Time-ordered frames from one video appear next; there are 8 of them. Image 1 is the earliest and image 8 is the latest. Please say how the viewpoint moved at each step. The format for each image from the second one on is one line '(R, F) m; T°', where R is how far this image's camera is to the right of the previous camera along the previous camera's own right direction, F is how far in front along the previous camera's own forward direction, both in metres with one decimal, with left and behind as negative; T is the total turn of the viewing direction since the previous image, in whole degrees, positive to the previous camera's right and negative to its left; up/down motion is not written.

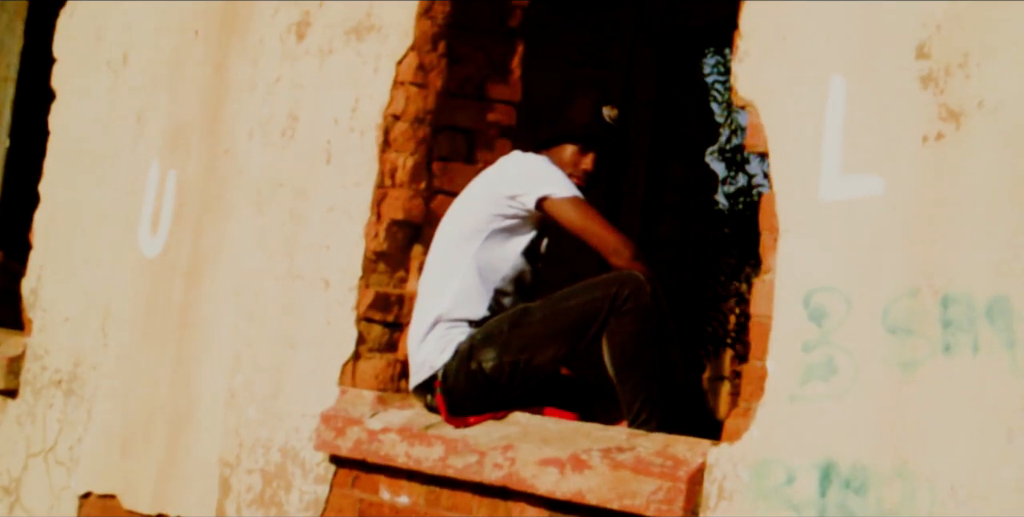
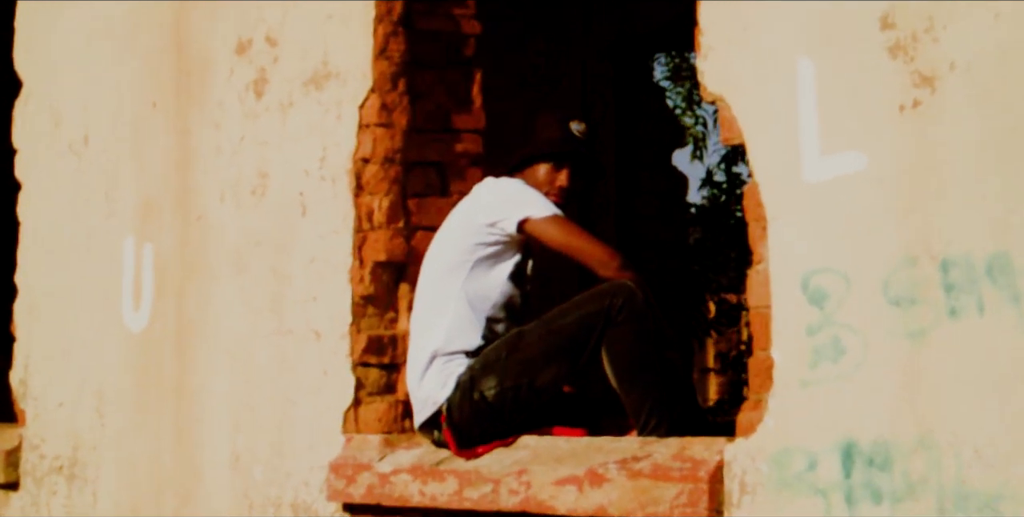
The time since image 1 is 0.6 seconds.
(-0.1, 0.0) m; +2°
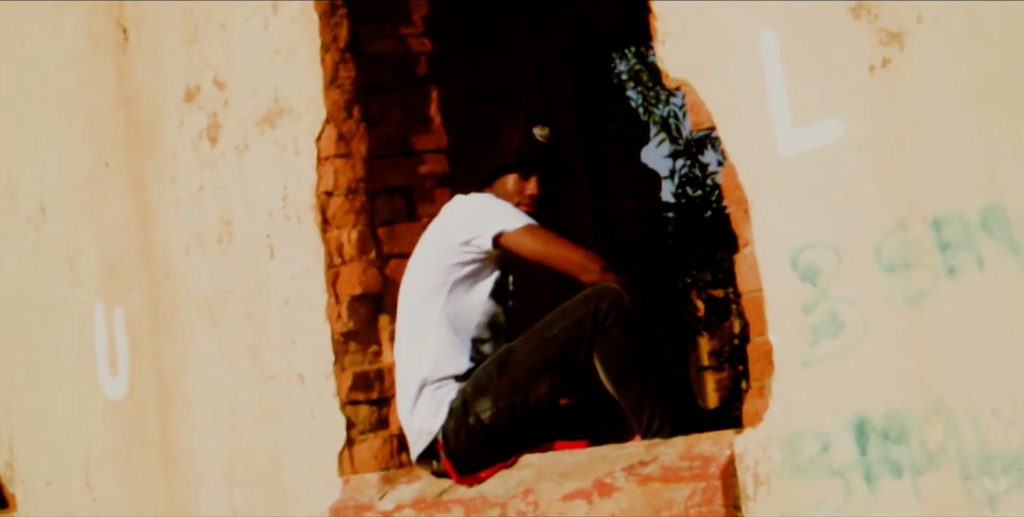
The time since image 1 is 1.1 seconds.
(0.0, +0.1) m; +1°
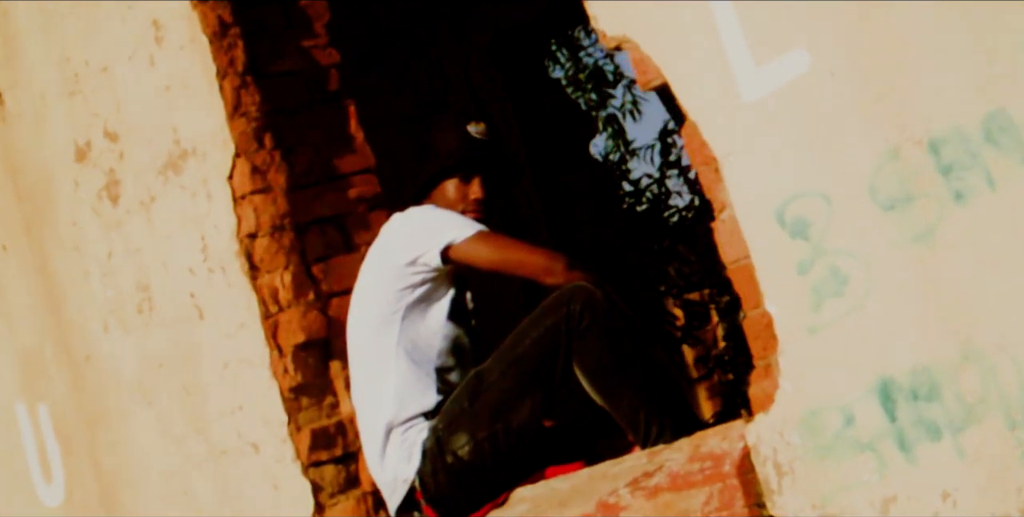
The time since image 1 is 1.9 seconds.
(0.0, +0.3) m; +2°
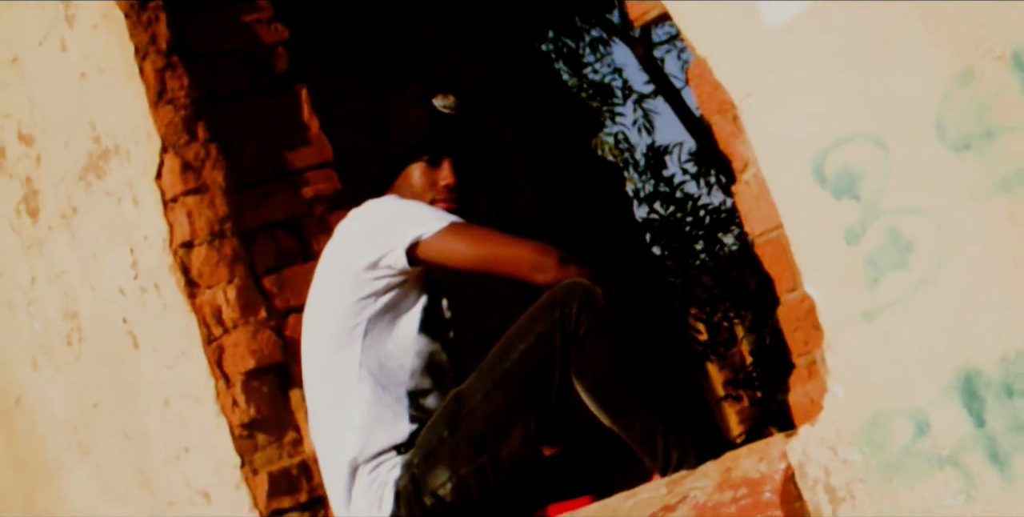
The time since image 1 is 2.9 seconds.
(+0.1, +0.5) m; -1°
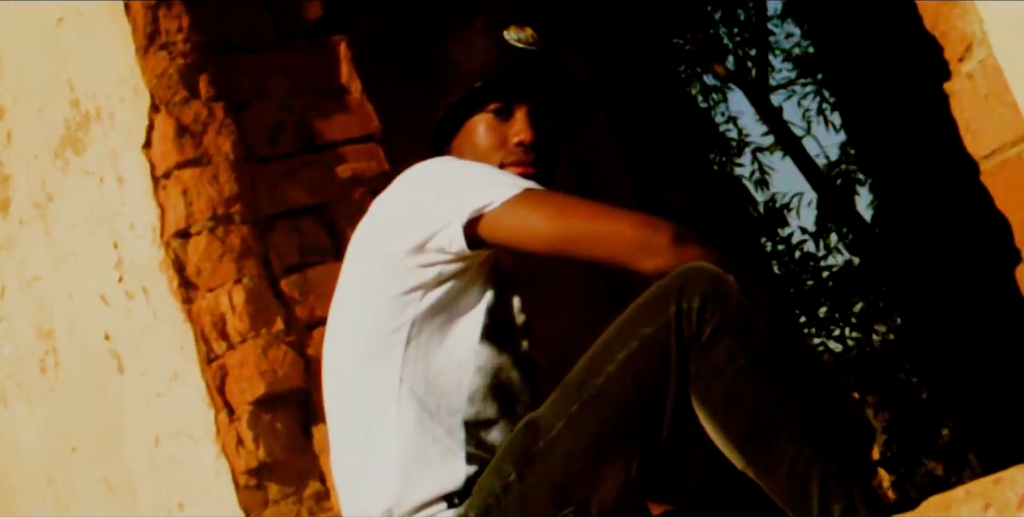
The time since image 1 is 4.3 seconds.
(0.0, +0.6) m; -4°
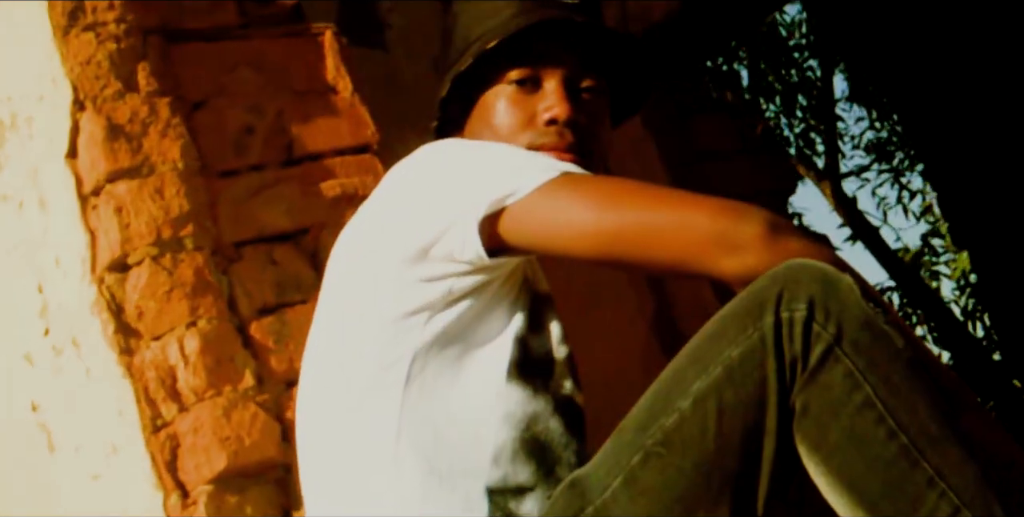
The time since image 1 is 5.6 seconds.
(0.0, +0.4) m; -1°
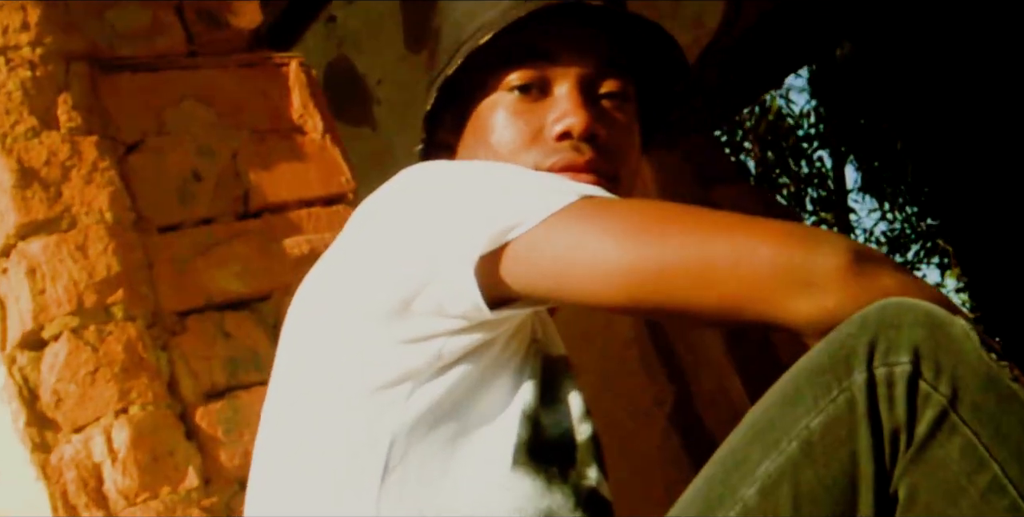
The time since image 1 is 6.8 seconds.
(0.0, +0.3) m; 0°
